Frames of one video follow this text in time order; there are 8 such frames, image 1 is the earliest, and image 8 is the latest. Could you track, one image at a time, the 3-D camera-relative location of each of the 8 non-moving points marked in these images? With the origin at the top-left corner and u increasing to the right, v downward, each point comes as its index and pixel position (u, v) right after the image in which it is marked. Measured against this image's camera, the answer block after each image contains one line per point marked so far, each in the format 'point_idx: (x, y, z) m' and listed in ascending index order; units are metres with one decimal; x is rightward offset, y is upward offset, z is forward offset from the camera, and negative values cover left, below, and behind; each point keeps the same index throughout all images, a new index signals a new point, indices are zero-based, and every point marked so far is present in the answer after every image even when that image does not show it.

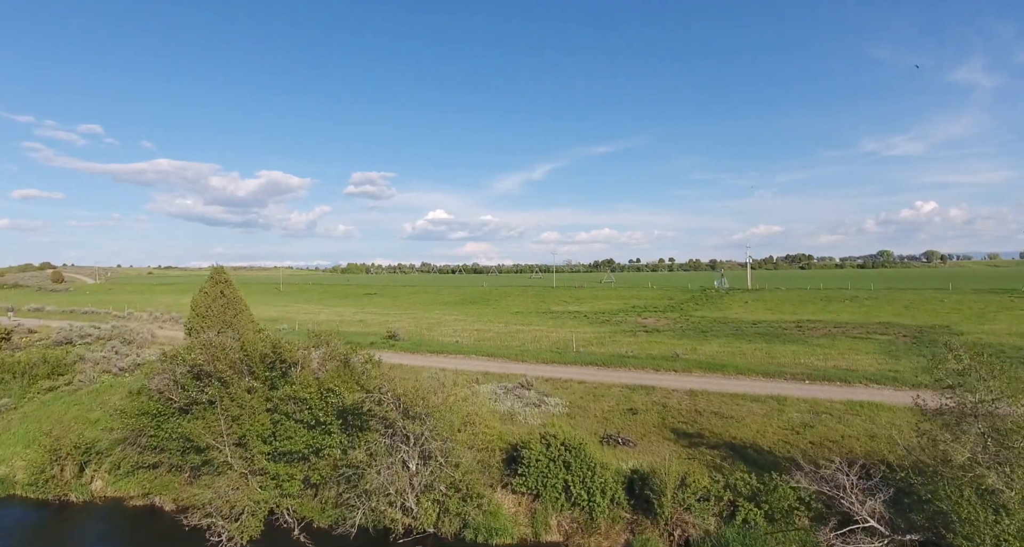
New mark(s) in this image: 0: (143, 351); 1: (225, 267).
0: (-10.4, -2.2, +14.9) m
1: (-8.7, +0.2, +15.9) m
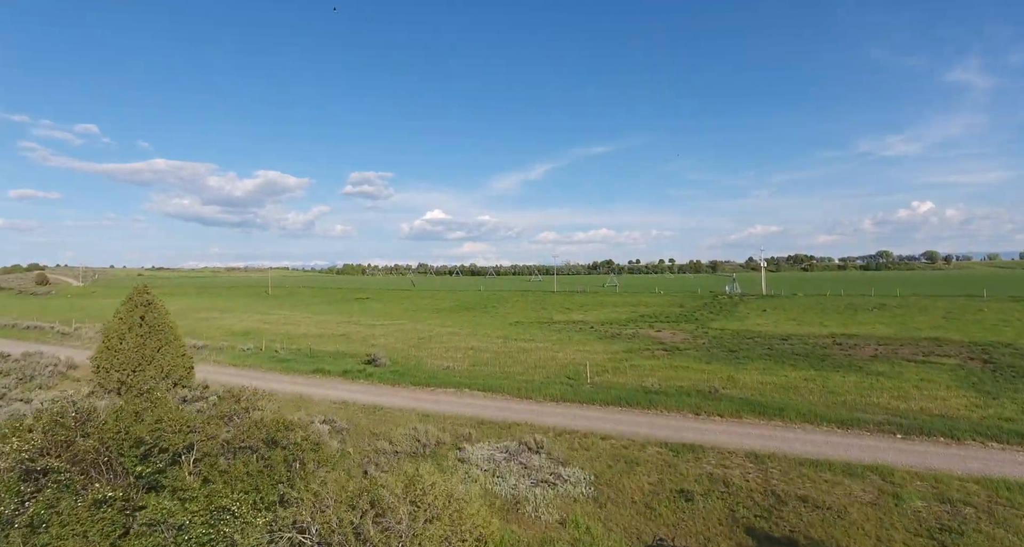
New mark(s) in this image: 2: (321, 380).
0: (-10.4, -2.6, +11.6) m
1: (-8.6, -0.3, +12.6) m
2: (-5.9, -3.3, +16.4) m
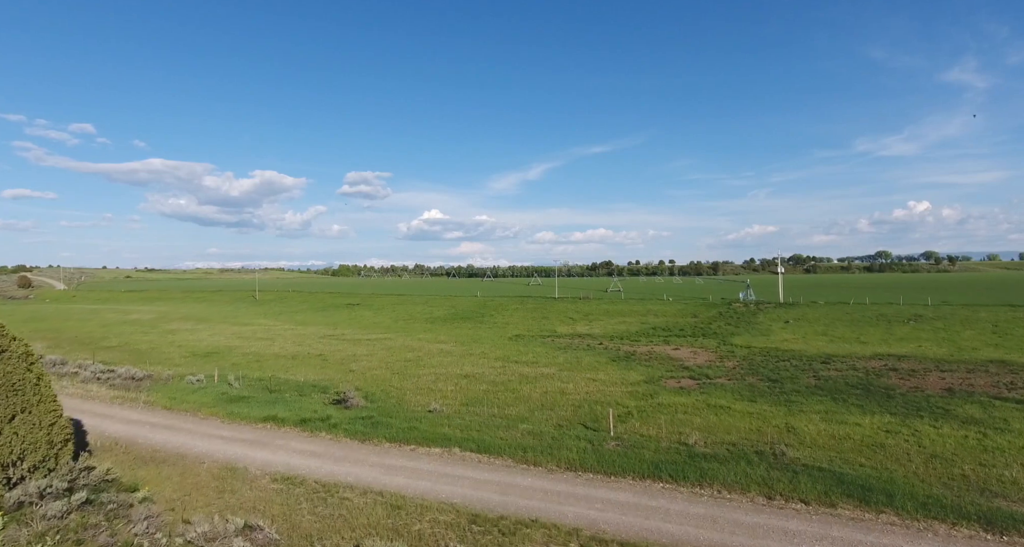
0: (-10.3, -3.2, +8.0) m
1: (-8.5, -0.9, +9.0) m
2: (-5.8, -3.8, +12.8) m
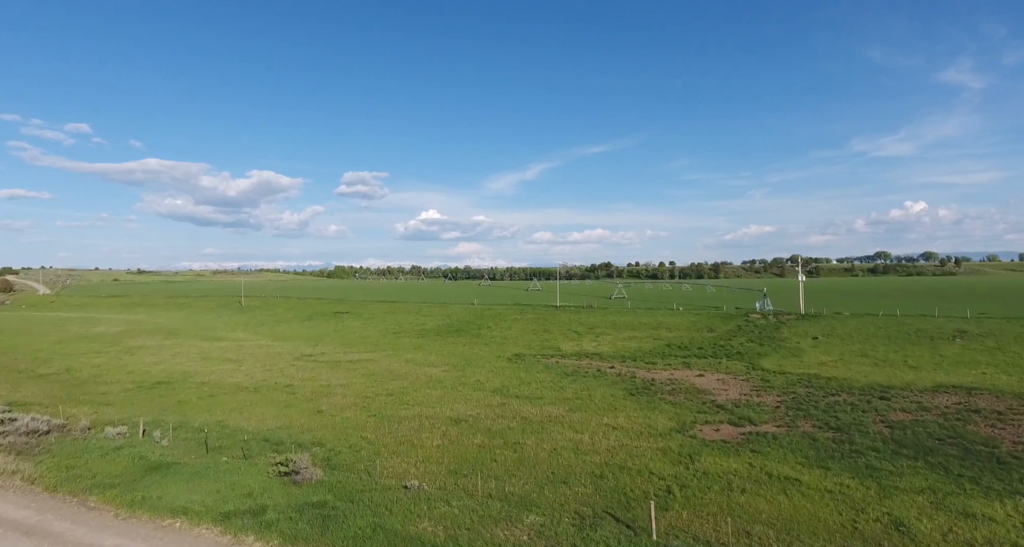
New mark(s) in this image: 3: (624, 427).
0: (-10.2, -3.9, +4.3) m
1: (-8.5, -1.6, +5.3) m
2: (-5.7, -4.5, +9.1) m
3: (+3.5, -4.7, +16.4) m
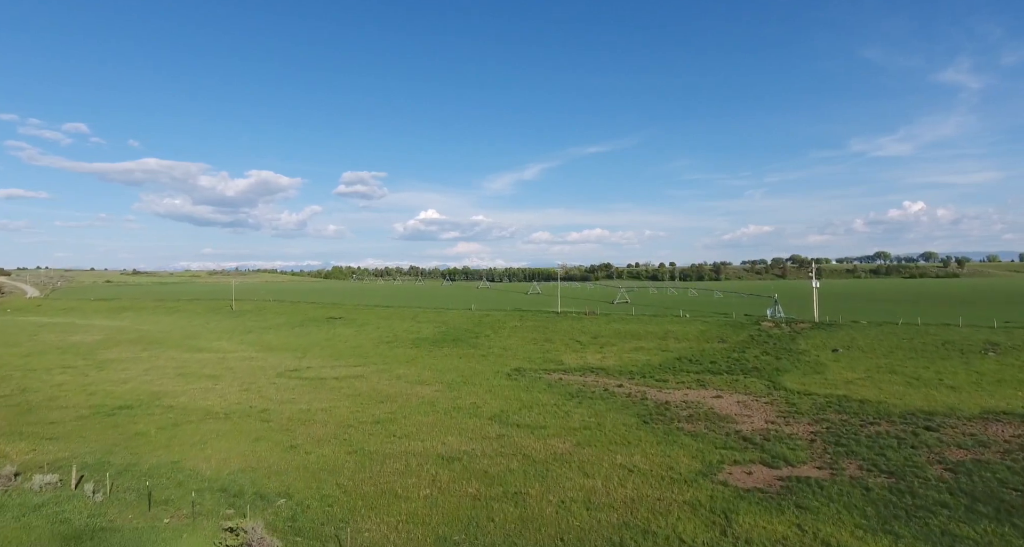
0: (-10.2, -4.4, +2.1) m
1: (-8.4, -2.0, +3.1) m
2: (-5.7, -5.0, +6.9) m
3: (+3.5, -5.2, +14.2) m
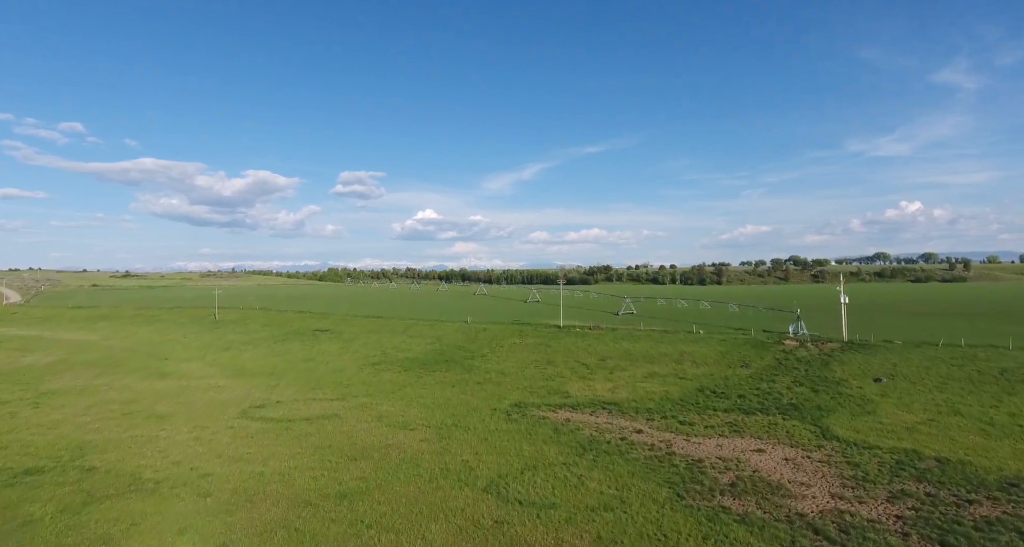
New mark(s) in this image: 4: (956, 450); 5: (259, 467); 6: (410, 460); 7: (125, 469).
0: (-10.1, -5.4, -1.8) m
1: (-8.3, -3.1, -0.7) m
2: (-5.7, -6.1, +3.1) m
3: (+3.5, -6.2, +10.4) m
4: (+15.1, -5.9, +18.0) m
5: (-8.4, -6.3, +17.5) m
6: (-3.5, -6.2, +18.1) m
7: (-12.3, -6.2, +17.0) m
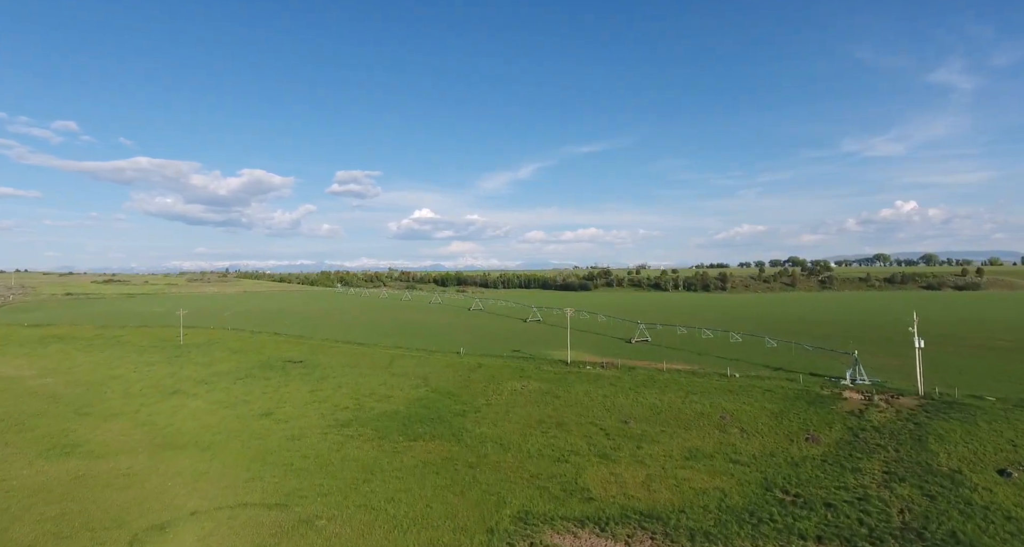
0: (-9.8, -7.7, -9.1) m
1: (-8.1, -5.4, -8.0) m
2: (-5.4, -8.4, -4.2) m
3: (+3.7, -8.5, +3.2) m
4: (+15.3, -8.2, +10.9) m
5: (-8.2, -8.6, +10.2) m
6: (-3.3, -8.5, +10.9) m
7: (-12.2, -8.5, +9.7) m
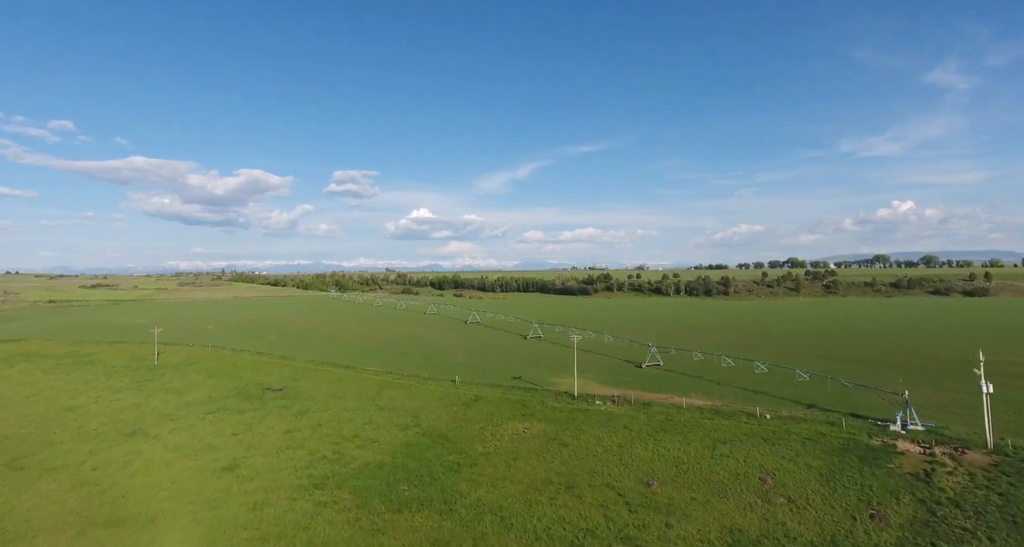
0: (-9.5, -9.5, -13.6) m
1: (-7.8, -7.1, -12.5) m
2: (-5.2, -10.1, -8.7) m
3: (+3.9, -10.2, -1.3) m
4: (+15.5, -10.0, +6.5) m
5: (-8.0, -10.3, +5.7) m
6: (-3.1, -10.2, +6.4) m
7: (-12.0, -10.3, +5.2) m
